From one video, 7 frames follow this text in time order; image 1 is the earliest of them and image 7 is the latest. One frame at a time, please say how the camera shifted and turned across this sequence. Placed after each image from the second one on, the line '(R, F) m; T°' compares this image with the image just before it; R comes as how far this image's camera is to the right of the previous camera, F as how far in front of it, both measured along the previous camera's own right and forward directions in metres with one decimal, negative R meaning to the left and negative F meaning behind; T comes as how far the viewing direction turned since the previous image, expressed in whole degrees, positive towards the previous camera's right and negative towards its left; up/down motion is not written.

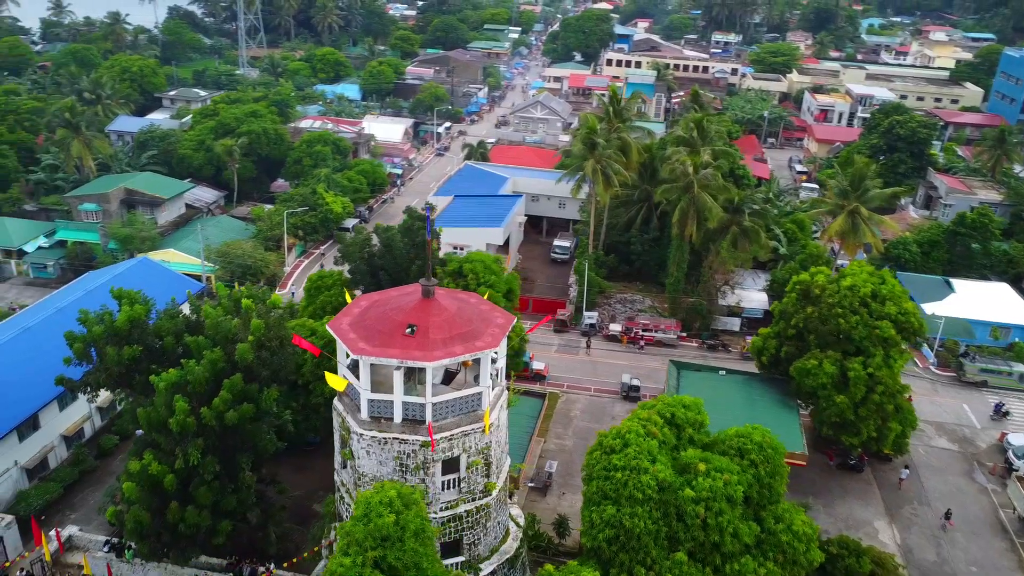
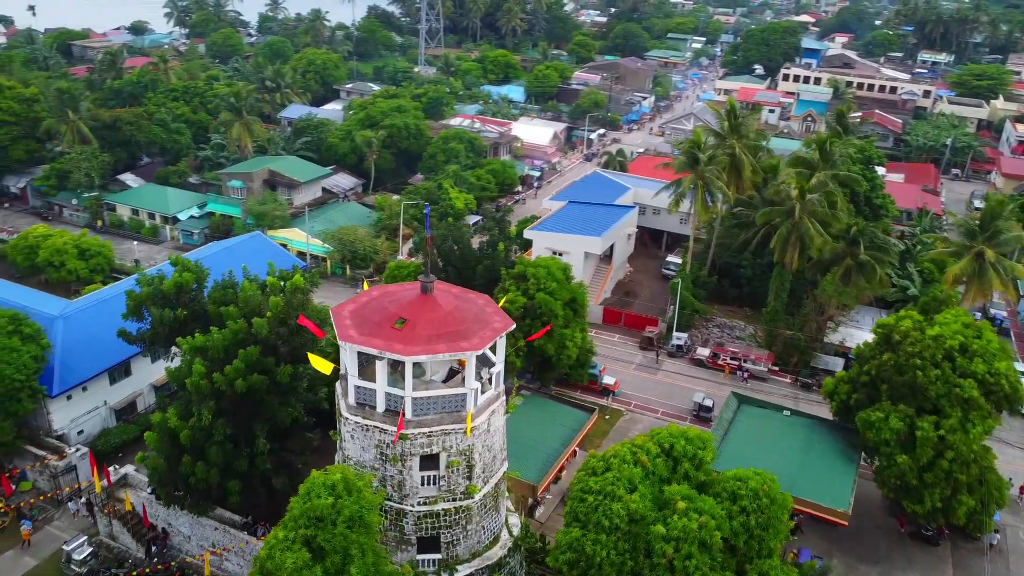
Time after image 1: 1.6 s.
(+4.5, +0.7) m; -13°
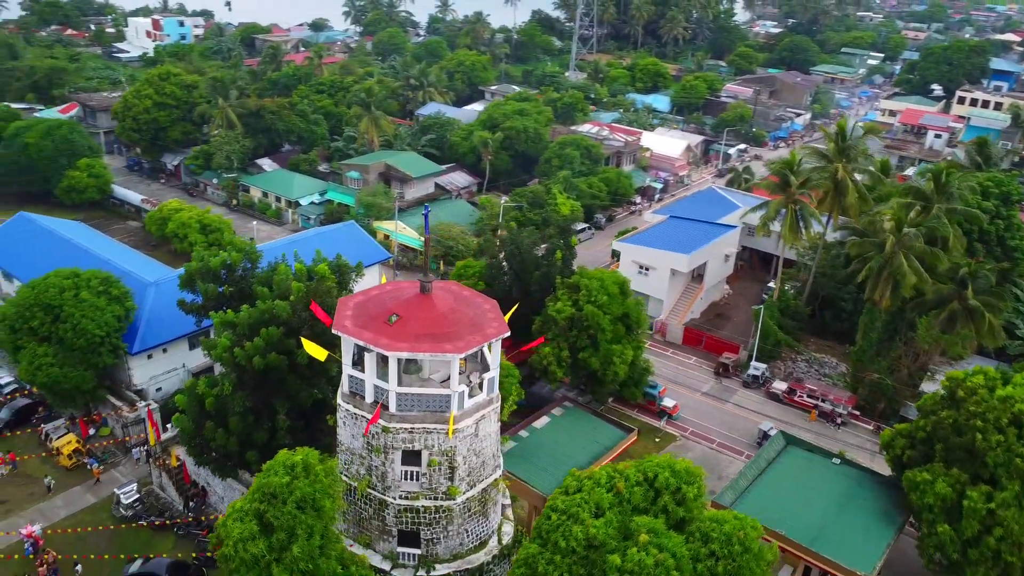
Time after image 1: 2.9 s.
(+4.1, +0.5) m; -11°
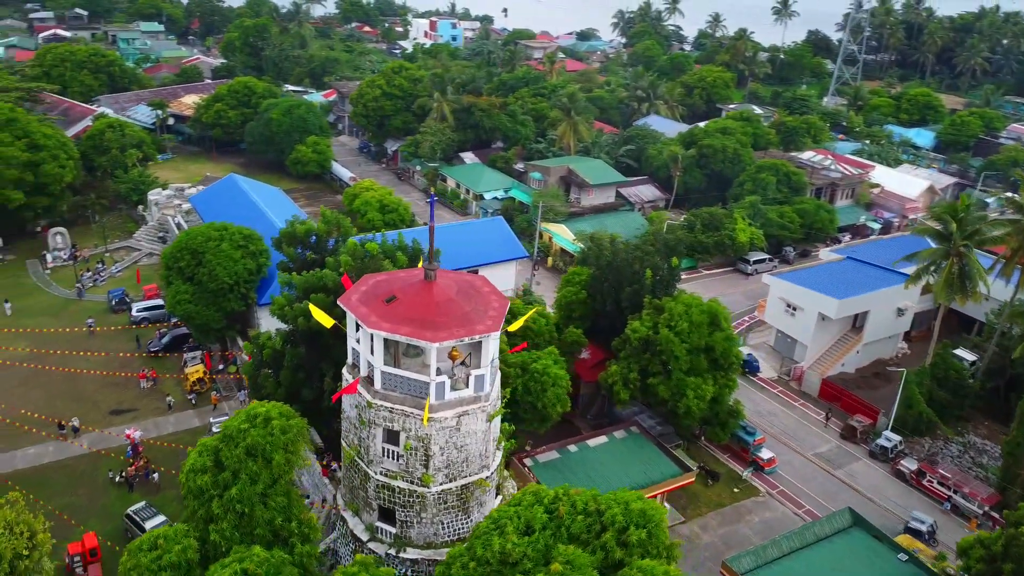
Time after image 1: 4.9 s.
(+6.5, +1.4) m; -19°
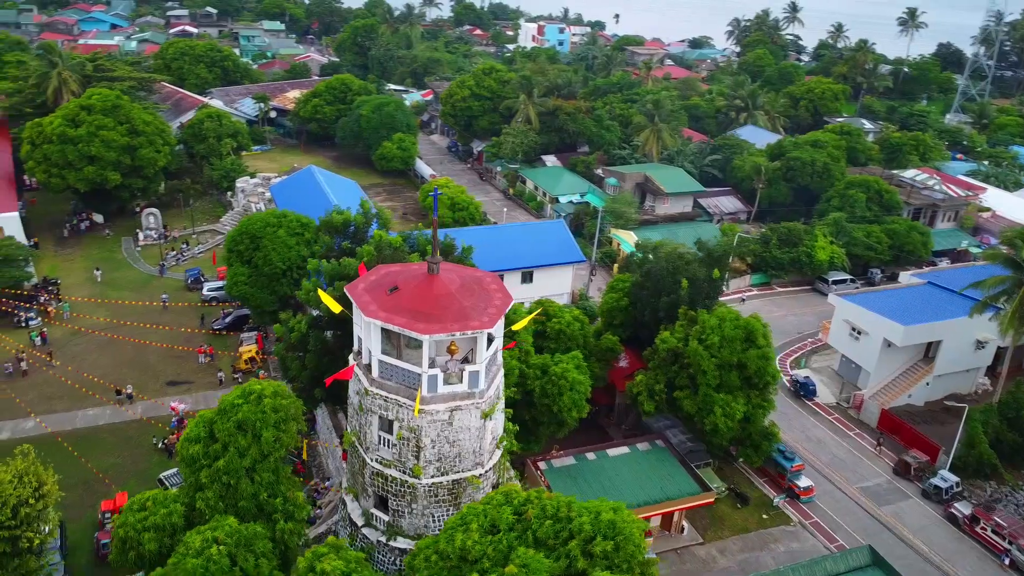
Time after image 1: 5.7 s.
(+2.8, +0.3) m; -8°
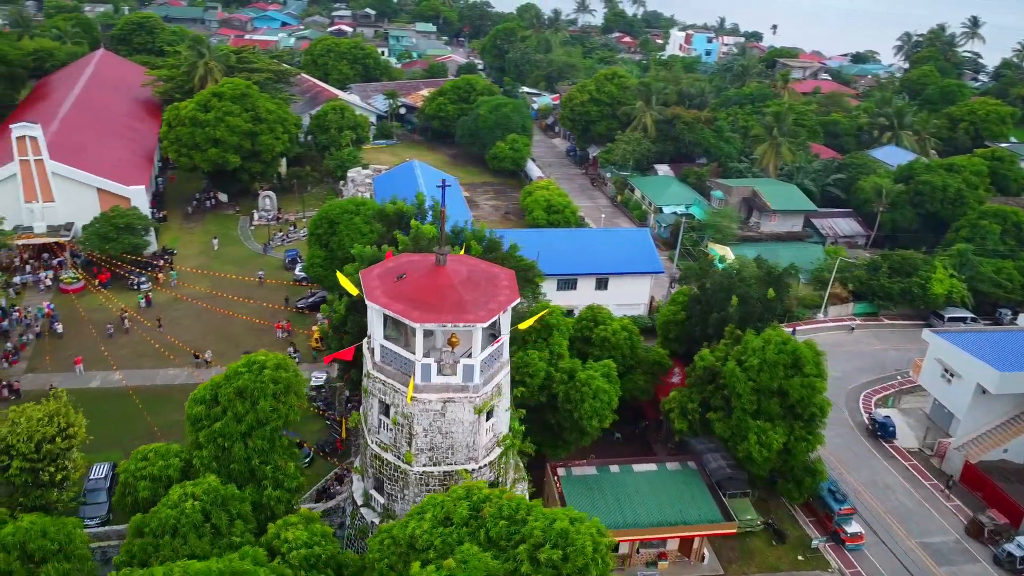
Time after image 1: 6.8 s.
(+3.8, +0.6) m; -11°
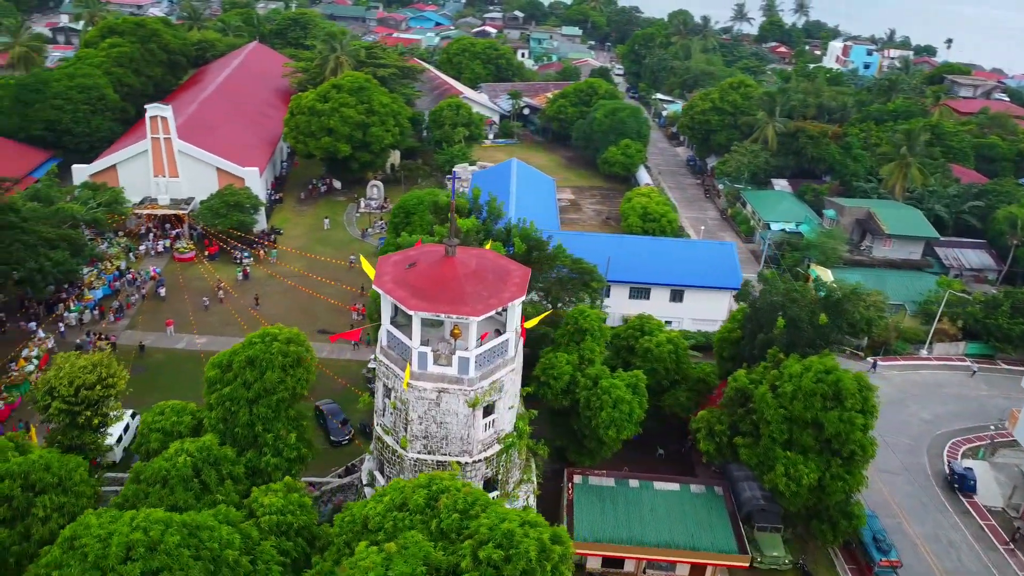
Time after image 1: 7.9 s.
(+3.8, +0.5) m; -11°
